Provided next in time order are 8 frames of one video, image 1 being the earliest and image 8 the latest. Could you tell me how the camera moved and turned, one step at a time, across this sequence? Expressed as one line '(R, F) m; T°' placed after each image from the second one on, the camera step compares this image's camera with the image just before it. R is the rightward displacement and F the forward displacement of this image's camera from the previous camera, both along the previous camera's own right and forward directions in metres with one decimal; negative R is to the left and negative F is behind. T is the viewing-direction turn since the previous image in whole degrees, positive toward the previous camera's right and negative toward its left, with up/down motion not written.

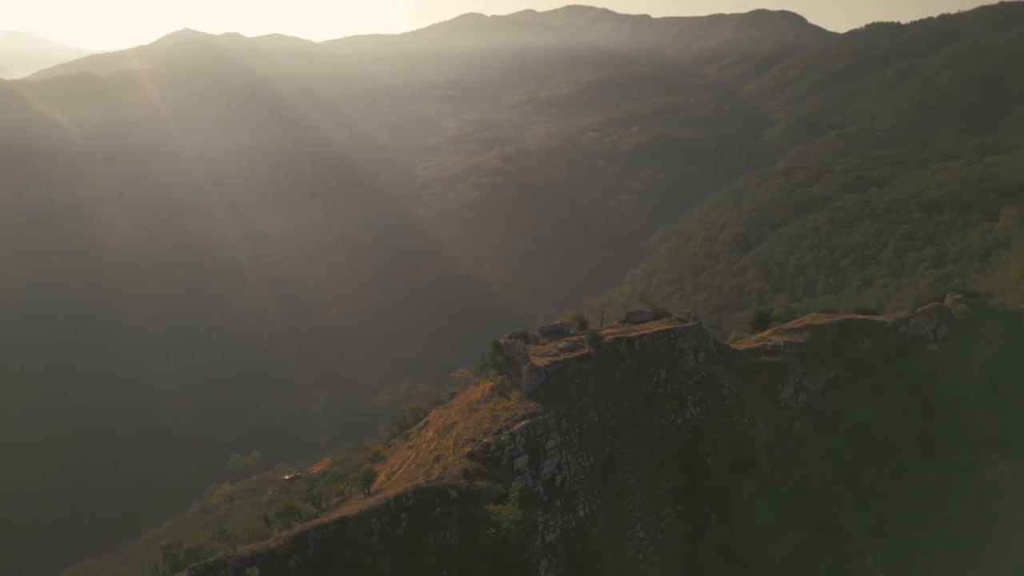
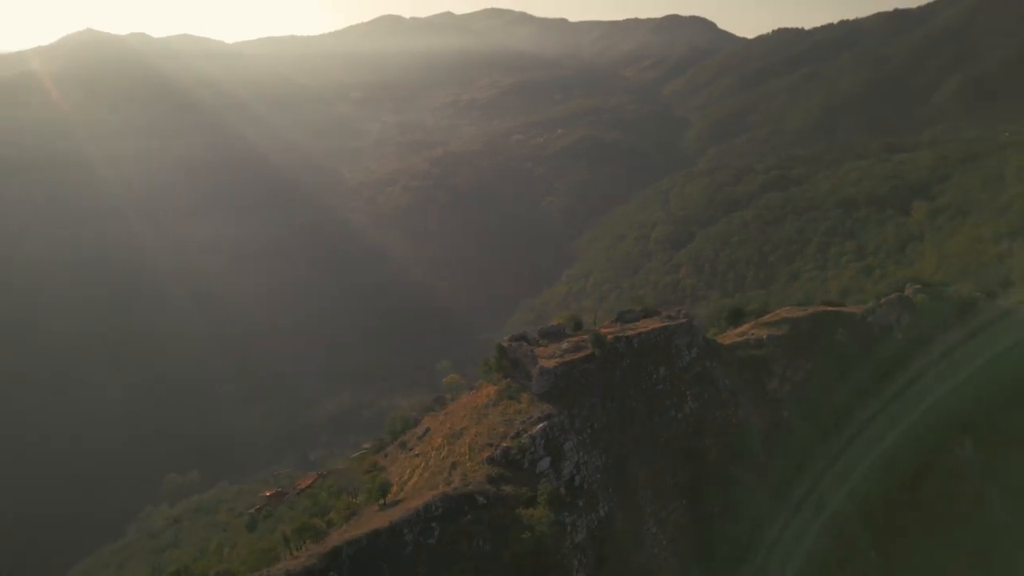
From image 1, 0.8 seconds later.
(-2.3, +0.1) m; +6°
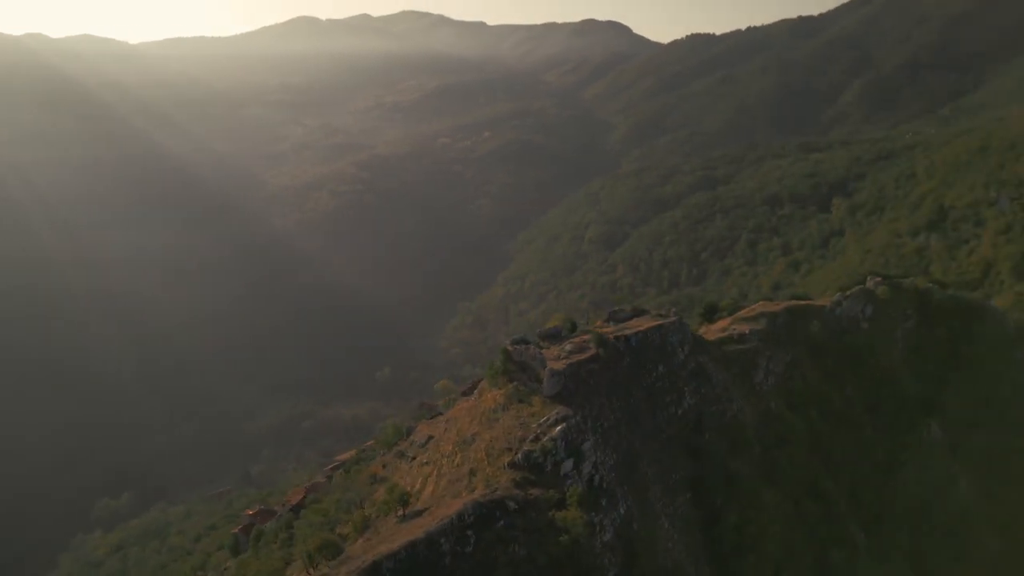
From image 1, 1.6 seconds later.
(-2.4, +0.2) m; +6°
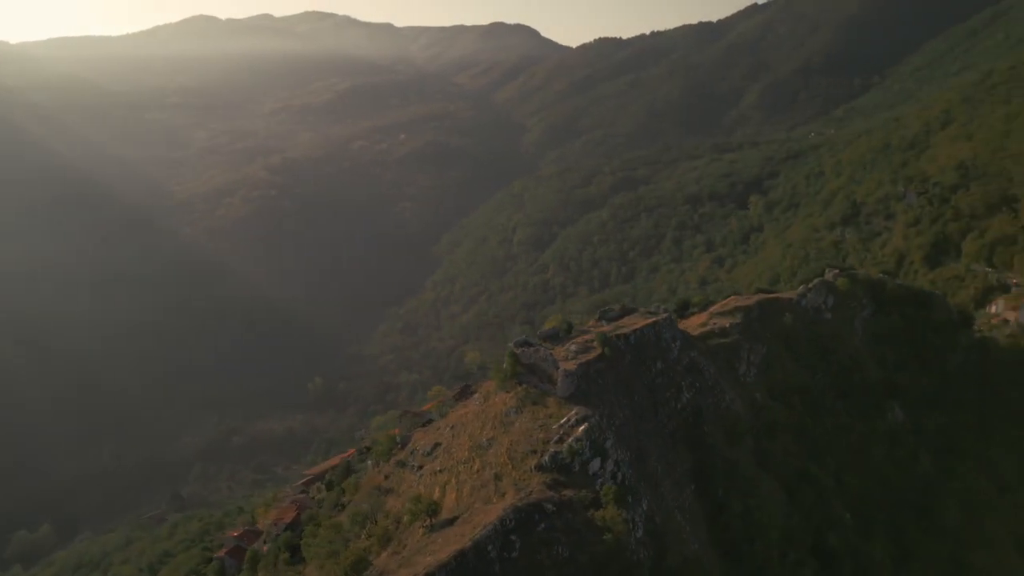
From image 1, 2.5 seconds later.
(-2.7, +0.2) m; +7°
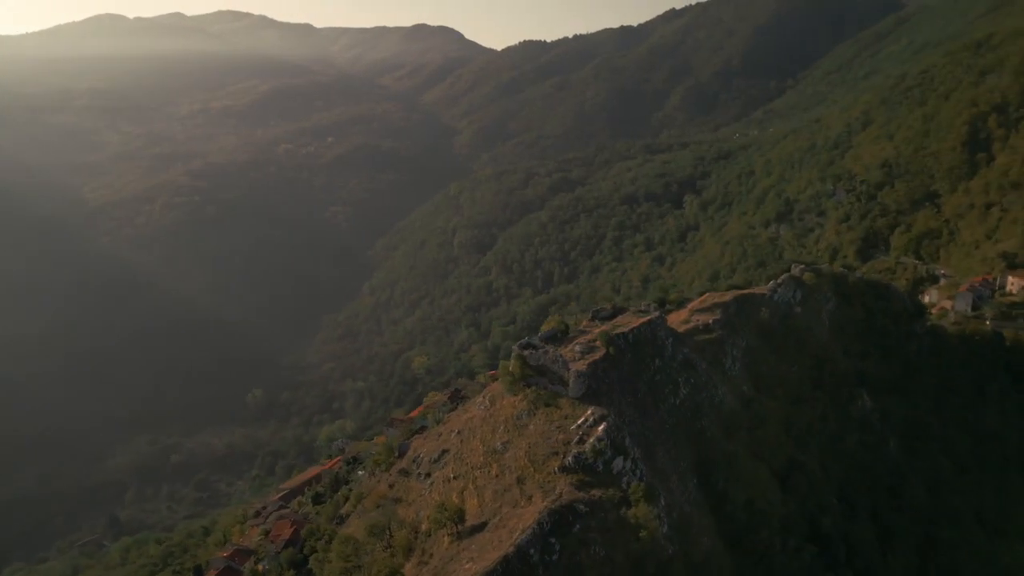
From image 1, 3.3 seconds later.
(-2.3, +0.2) m; +6°
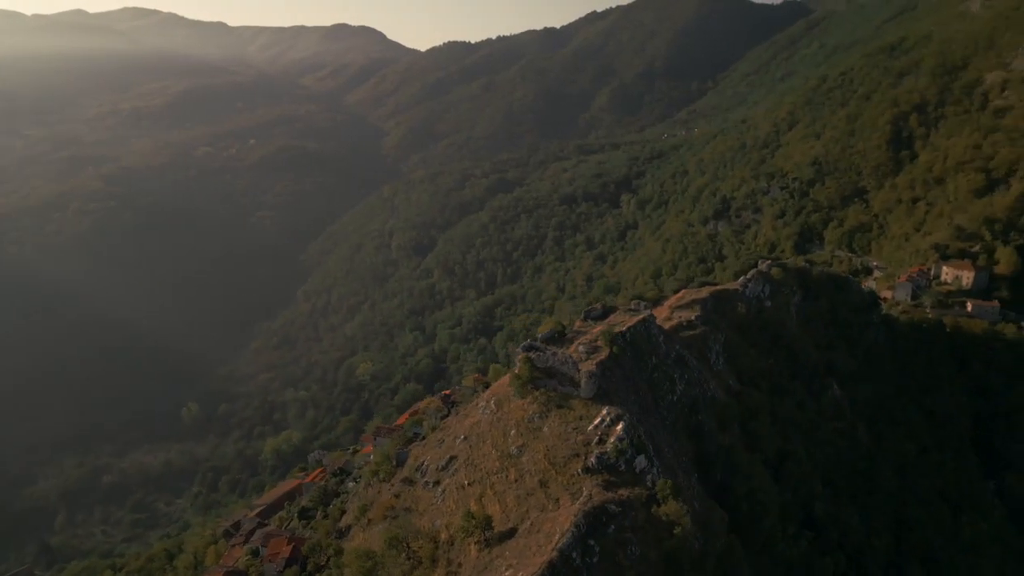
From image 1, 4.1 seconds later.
(-2.3, +0.3) m; +6°
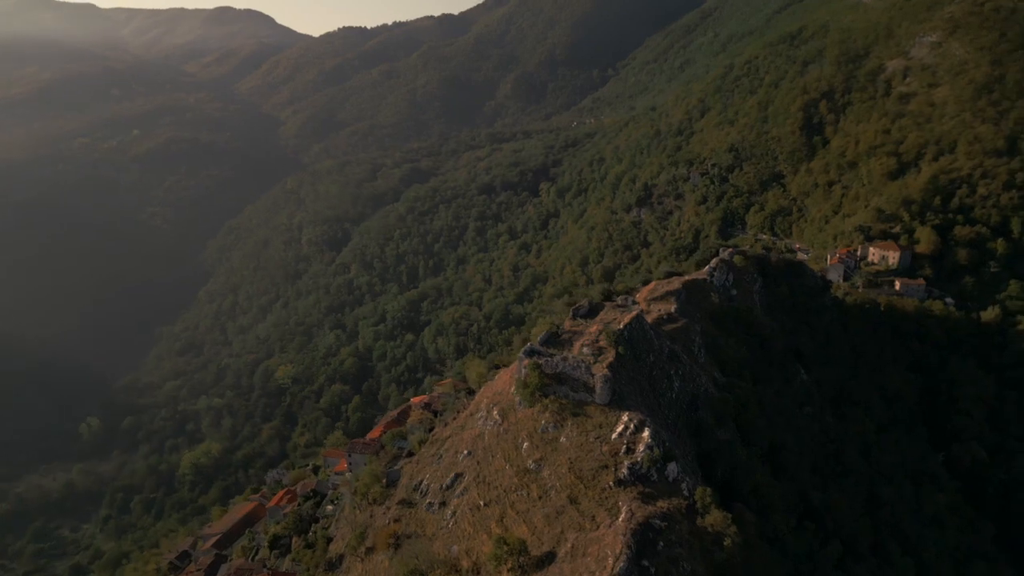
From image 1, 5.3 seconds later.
(-2.8, +1.6) m; +8°
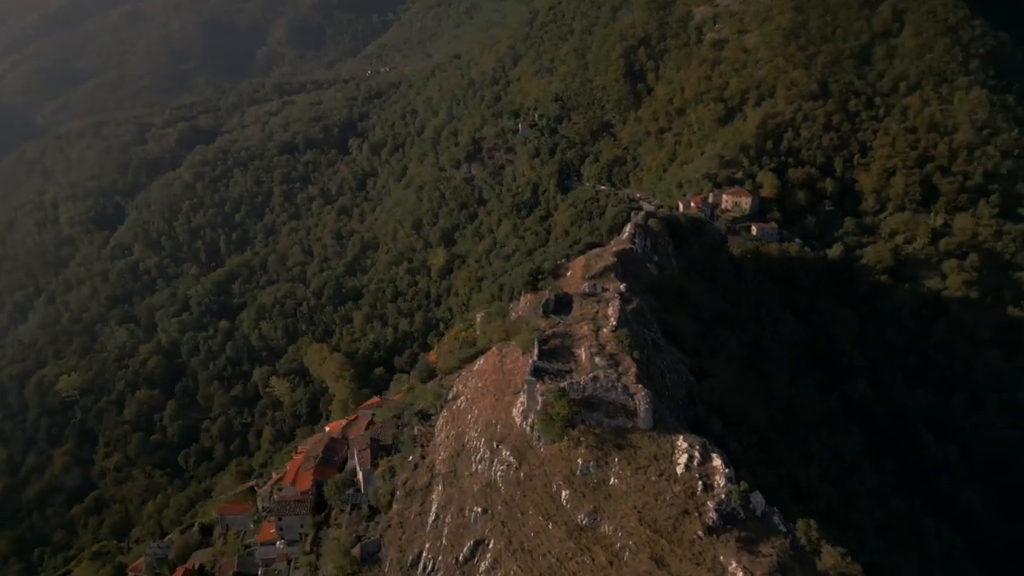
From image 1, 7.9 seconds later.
(-4.6, +5.0) m; +17°
